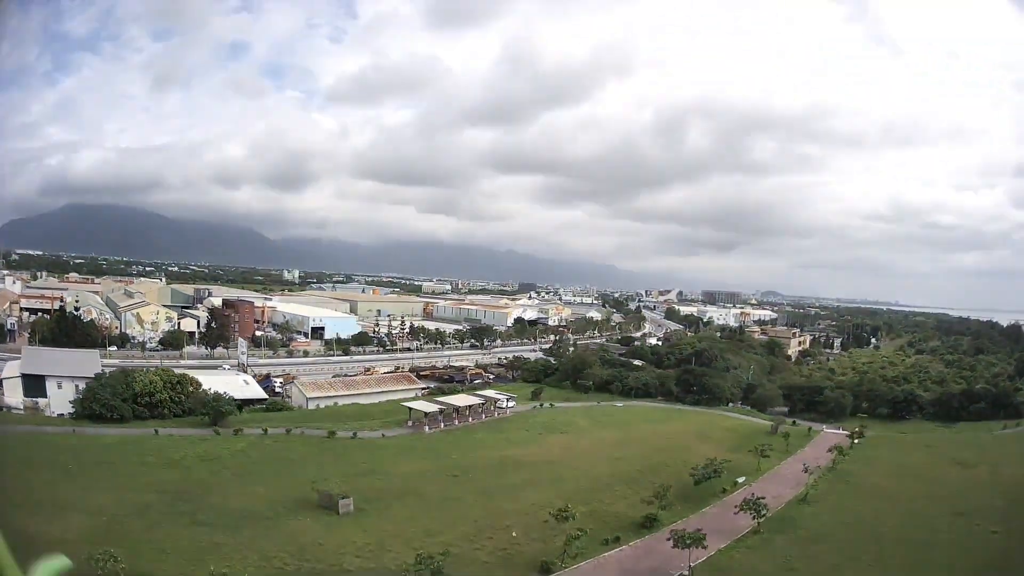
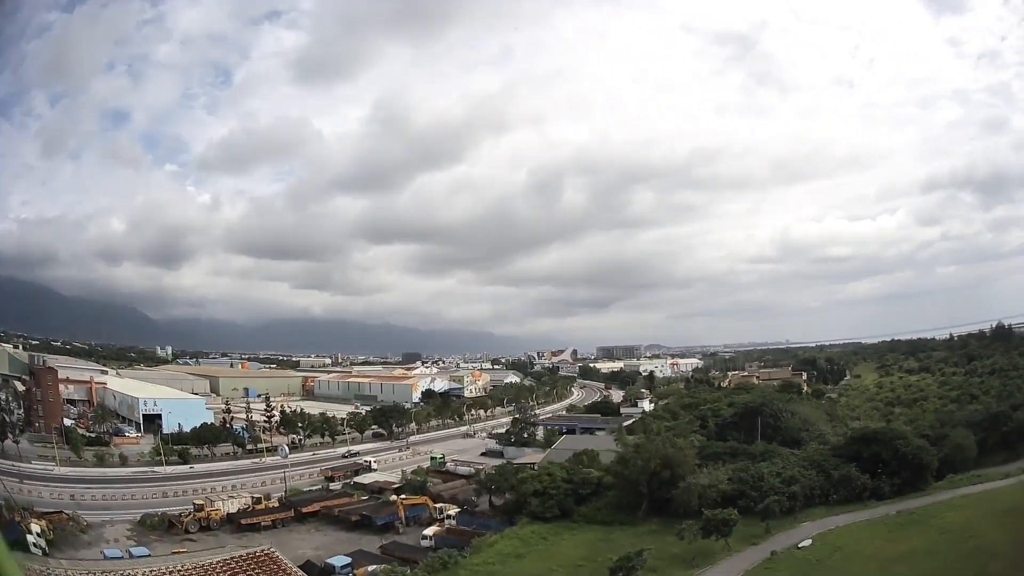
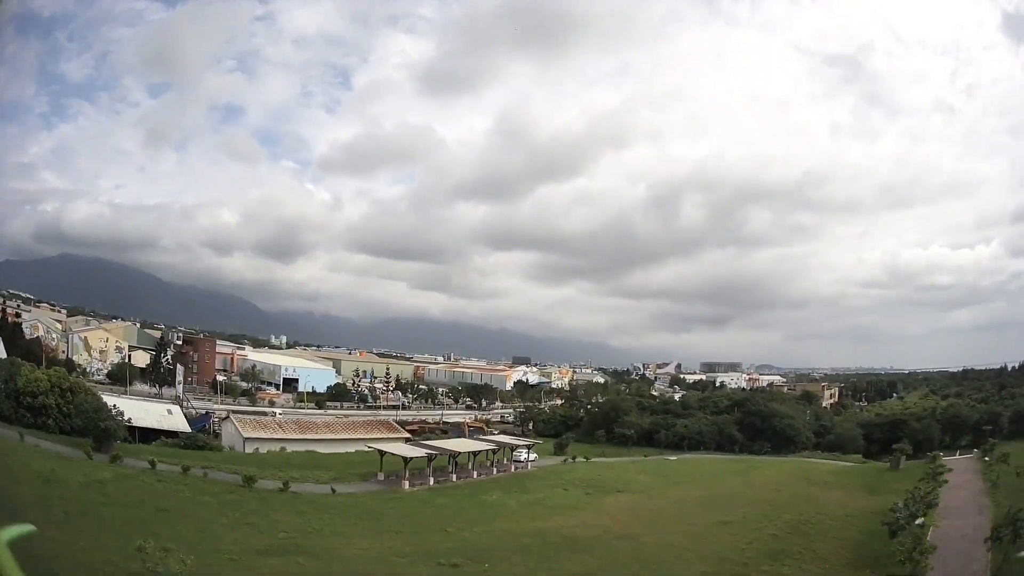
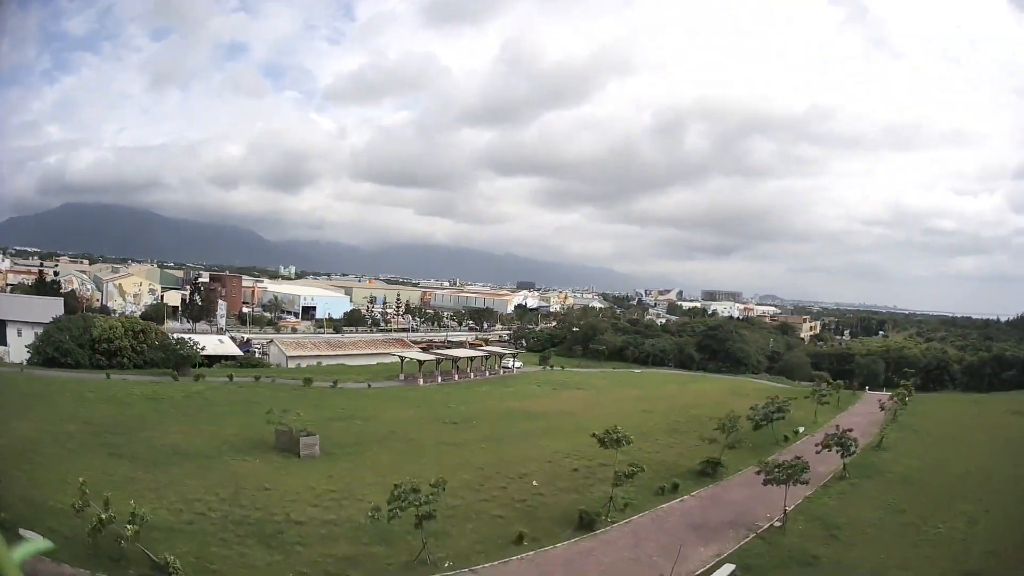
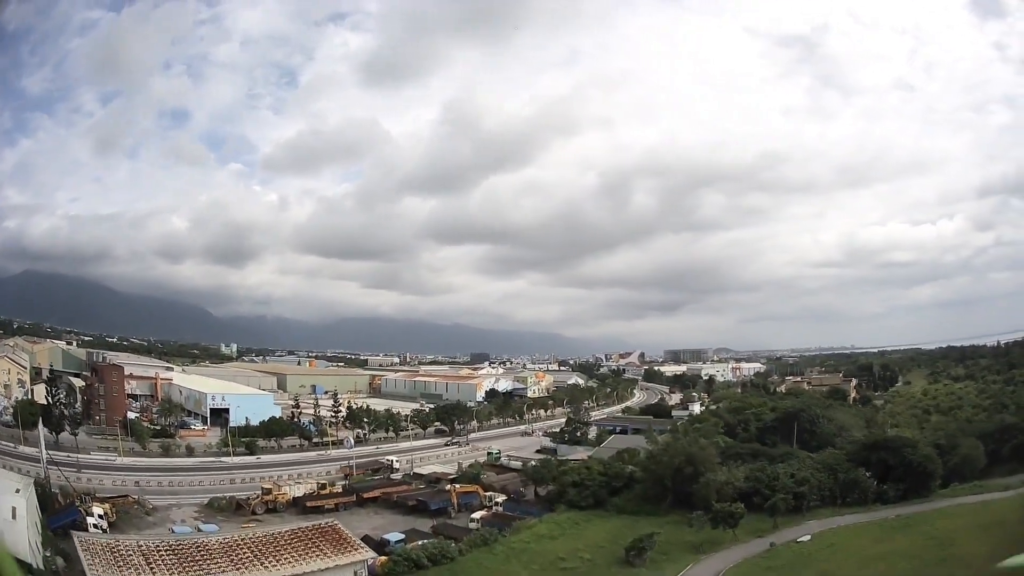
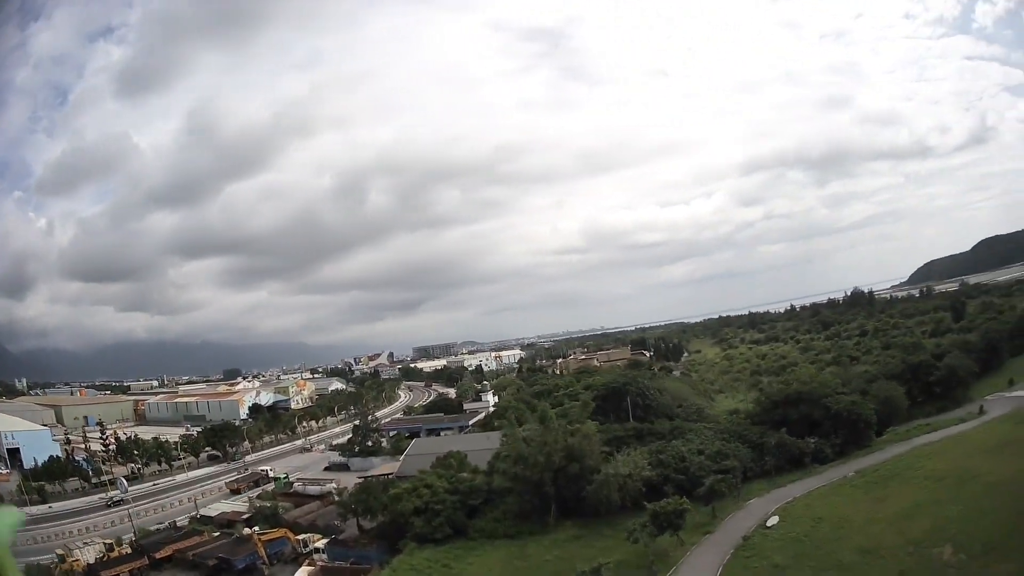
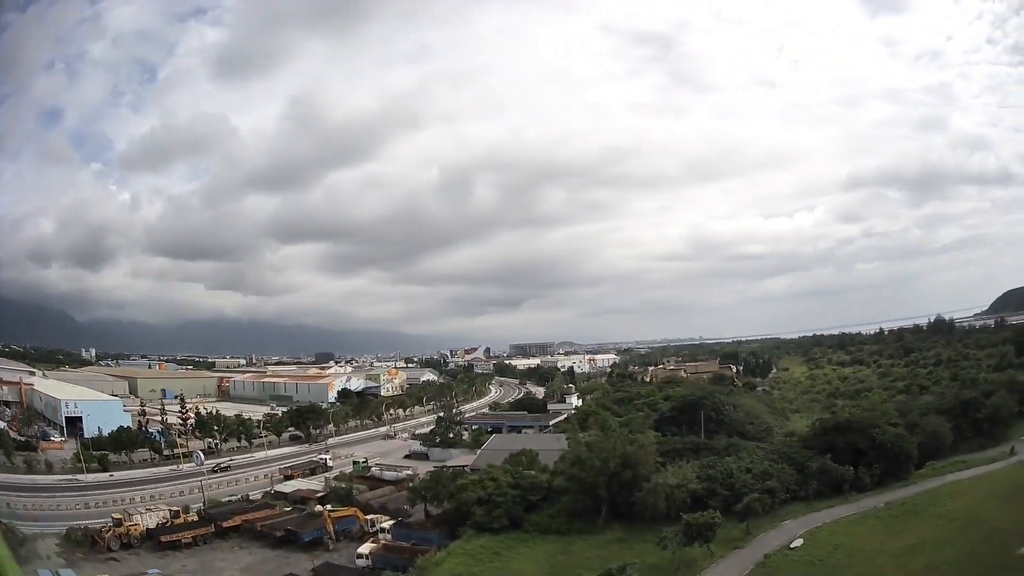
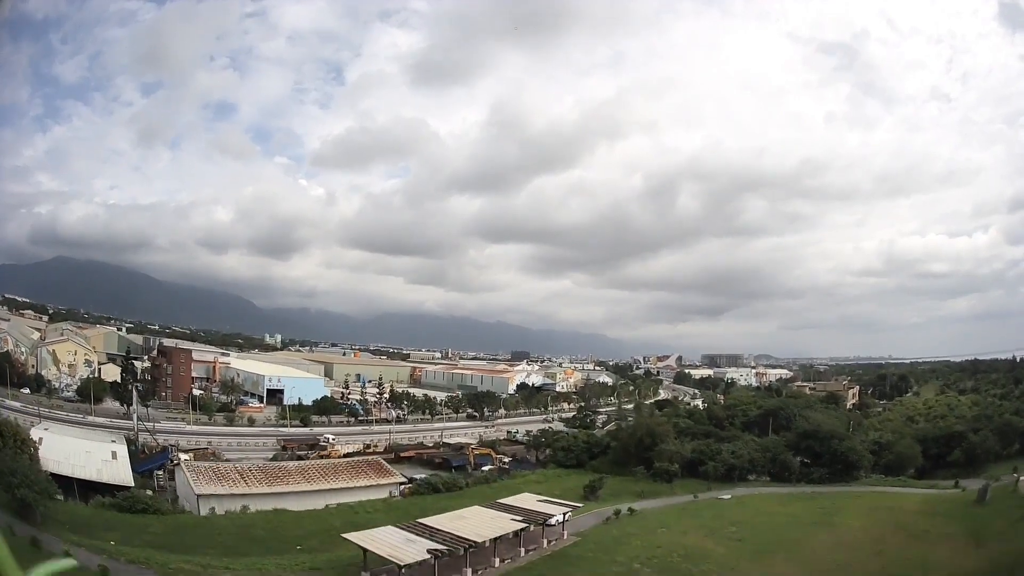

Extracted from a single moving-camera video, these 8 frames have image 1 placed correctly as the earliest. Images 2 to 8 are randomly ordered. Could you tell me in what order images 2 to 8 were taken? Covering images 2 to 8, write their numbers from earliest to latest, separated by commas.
4, 3, 8, 5, 2, 7, 6
